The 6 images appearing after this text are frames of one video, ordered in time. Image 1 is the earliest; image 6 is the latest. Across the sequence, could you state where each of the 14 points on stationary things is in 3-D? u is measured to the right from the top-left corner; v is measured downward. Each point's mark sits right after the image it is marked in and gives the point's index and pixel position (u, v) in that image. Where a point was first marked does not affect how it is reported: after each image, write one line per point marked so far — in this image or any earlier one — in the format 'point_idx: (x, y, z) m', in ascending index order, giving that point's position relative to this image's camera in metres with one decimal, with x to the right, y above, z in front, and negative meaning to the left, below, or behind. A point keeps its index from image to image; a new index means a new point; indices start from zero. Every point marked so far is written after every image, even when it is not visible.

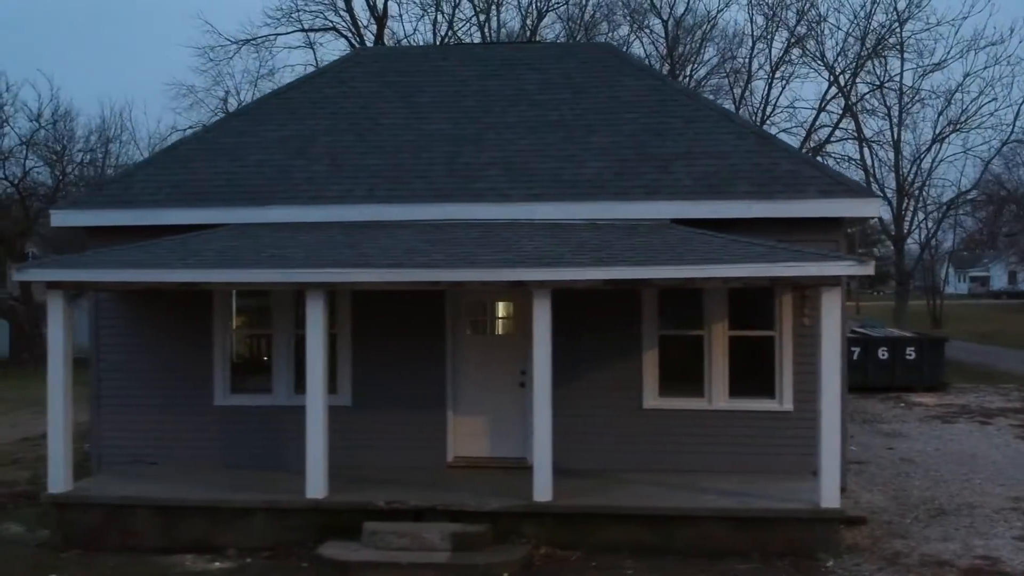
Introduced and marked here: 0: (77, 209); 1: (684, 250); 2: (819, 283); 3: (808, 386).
0: (-4.7, +0.8, +11.8) m
1: (+1.6, +0.3, +10.3) m
2: (+2.7, 0.0, +9.8) m
3: (+3.1, -1.0, +11.3) m
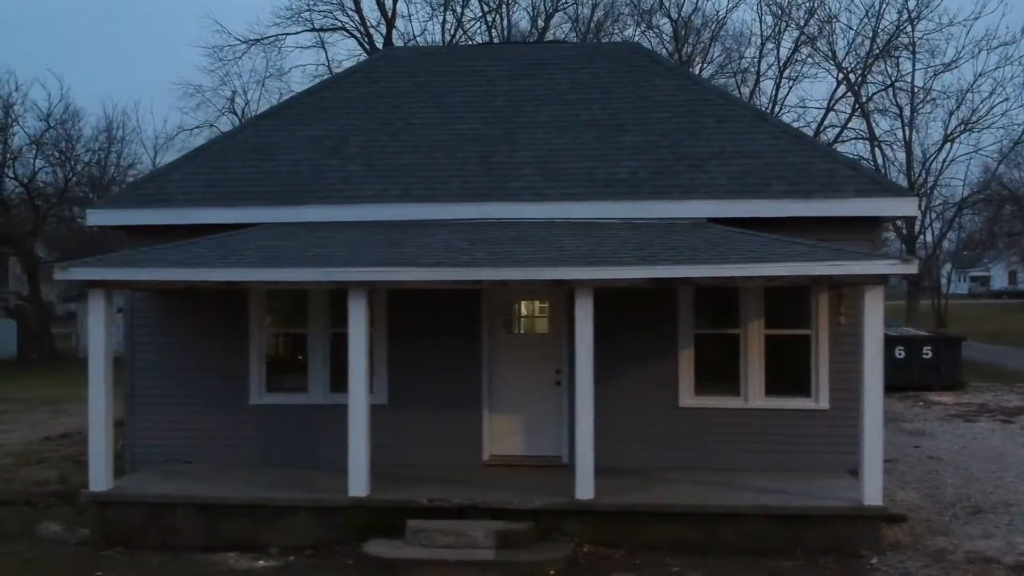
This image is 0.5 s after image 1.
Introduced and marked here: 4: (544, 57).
0: (-4.3, +0.9, +11.8) m
1: (+2.0, +0.4, +10.3) m
2: (+3.1, +0.1, +9.9) m
3: (+3.5, -1.0, +11.4) m
4: (+0.4, +2.9, +13.8) m
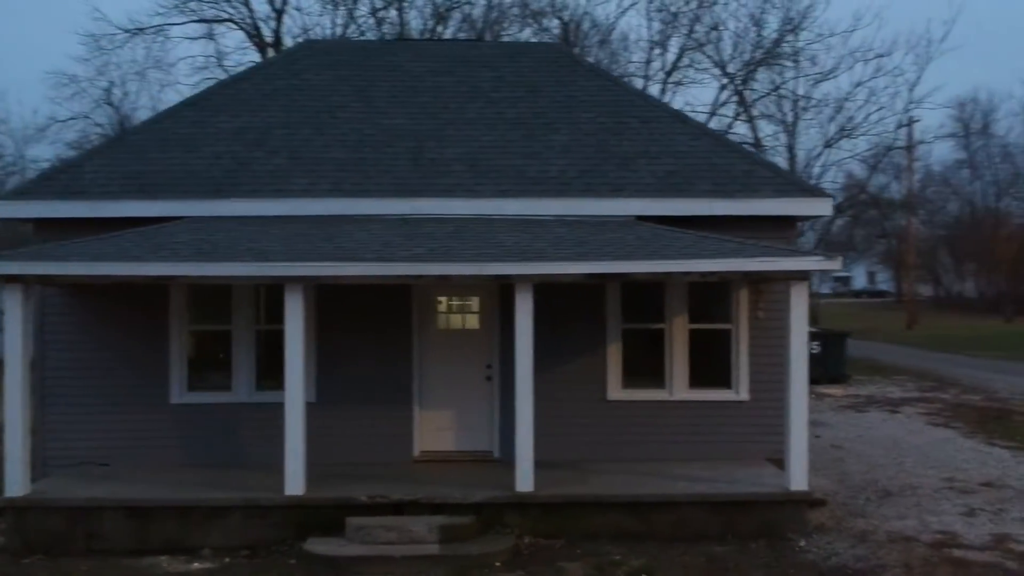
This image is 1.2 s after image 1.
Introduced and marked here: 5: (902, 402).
0: (-5.1, +0.9, +11.3) m
1: (+1.4, +0.4, +10.6) m
2: (+2.6, +0.1, +10.3) m
3: (+2.7, -1.0, +11.8) m
4: (-0.6, +3.0, +13.9) m
5: (+6.4, -1.9, +18.0) m
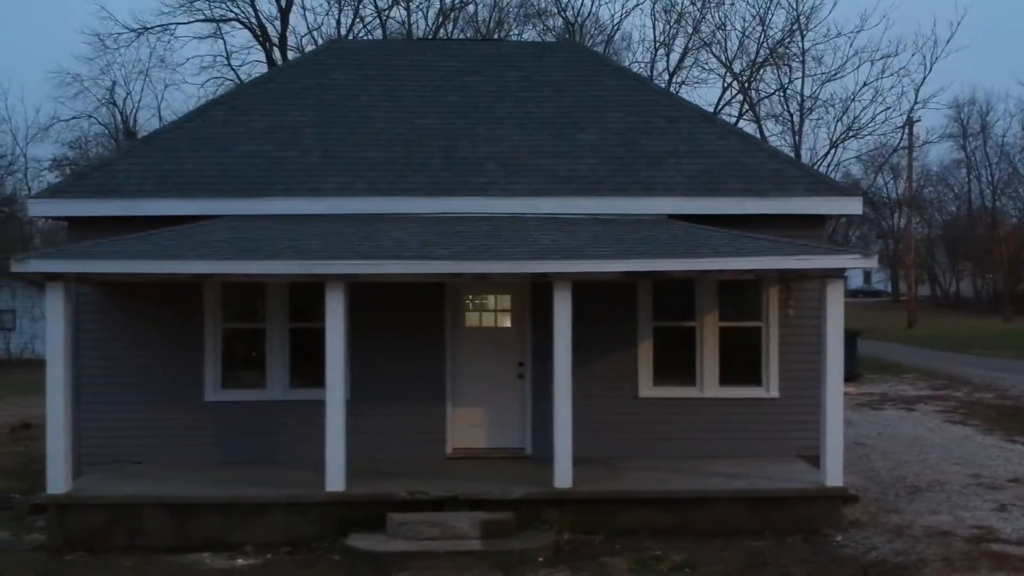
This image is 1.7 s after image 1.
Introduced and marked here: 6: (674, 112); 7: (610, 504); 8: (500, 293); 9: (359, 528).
0: (-4.7, +0.9, +11.3) m
1: (+1.8, +0.4, +10.7) m
2: (+3.0, +0.1, +10.4) m
3: (+3.1, -0.9, +11.9) m
4: (-0.3, +3.0, +13.9) m
5: (+6.7, -1.8, +18.2) m
6: (+1.9, +2.1, +13.0) m
7: (+0.9, -2.0, +10.4) m
8: (-0.1, 0.0, +12.0) m
9: (-1.4, -2.3, +10.3) m
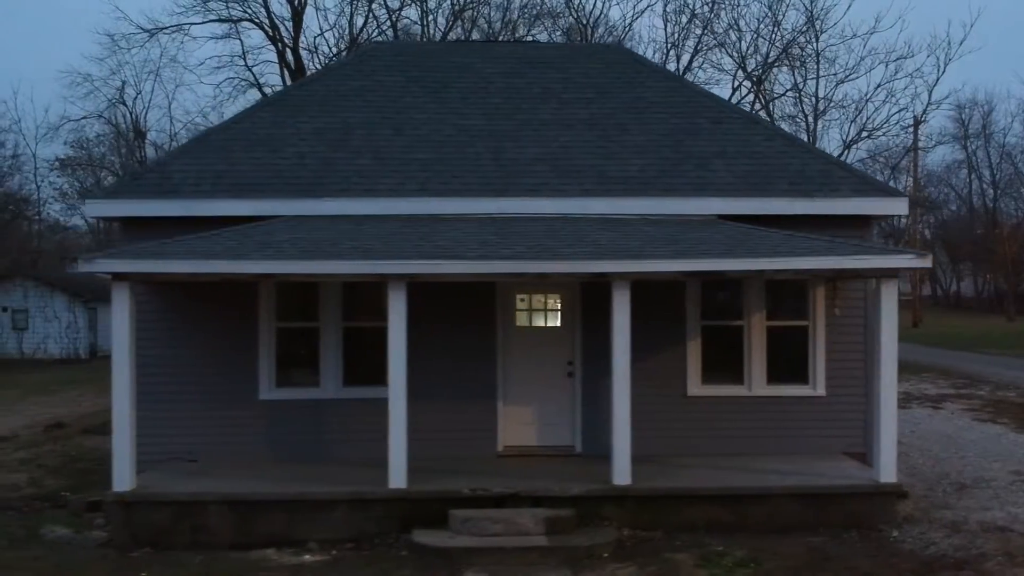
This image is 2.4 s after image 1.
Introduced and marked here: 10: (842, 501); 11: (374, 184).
0: (-4.1, +0.9, +11.4) m
1: (+2.3, +0.4, +10.9) m
2: (+3.5, +0.1, +10.6) m
3: (+3.6, -0.9, +12.1) m
4: (+0.3, +3.0, +14.1) m
5: (+7.2, -1.8, +18.4) m
6: (+2.5, +2.1, +13.1) m
7: (+1.5, -2.0, +10.5) m
8: (+0.4, 0.0, +12.1) m
9: (-0.9, -2.3, +10.4) m
10: (+3.2, -2.1, +10.6) m
11: (-1.5, +1.1, +11.8) m
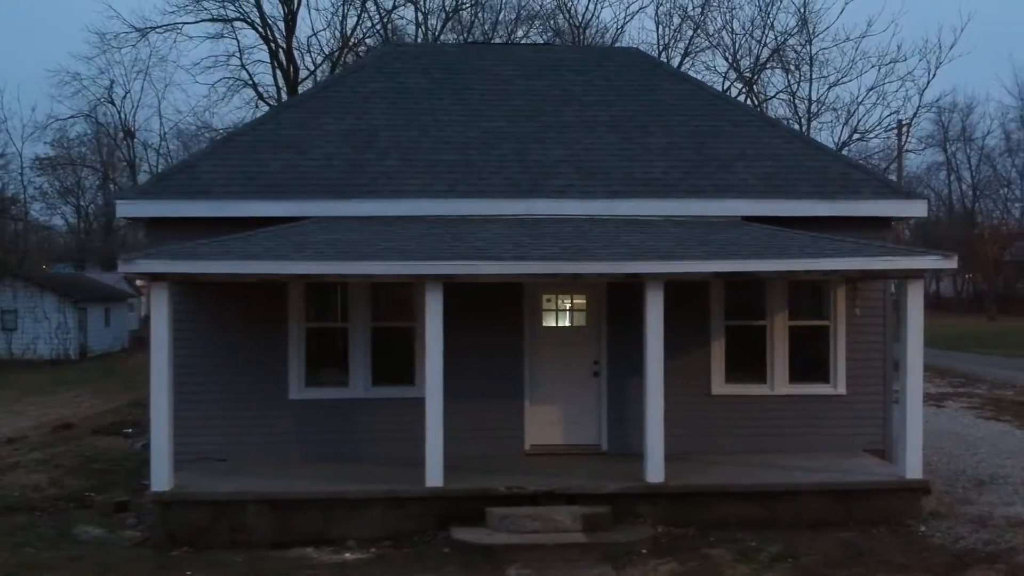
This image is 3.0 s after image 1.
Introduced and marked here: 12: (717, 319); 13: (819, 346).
0: (-3.8, +0.9, +11.5) m
1: (+2.7, +0.4, +11.1) m
2: (+3.9, +0.1, +10.8) m
3: (+3.9, -0.9, +12.3) m
4: (+0.5, +3.0, +14.2) m
5: (+7.3, -1.8, +18.7) m
6: (+2.7, +2.1, +13.3) m
7: (+1.8, -2.0, +10.7) m
8: (+0.7, 0.0, +12.3) m
9: (-0.5, -2.3, +10.5) m
10: (+3.5, -2.1, +10.8) m
11: (-1.2, +1.1, +11.9) m
12: (+2.3, -0.4, +12.2) m
13: (+3.5, -0.7, +12.4) m
